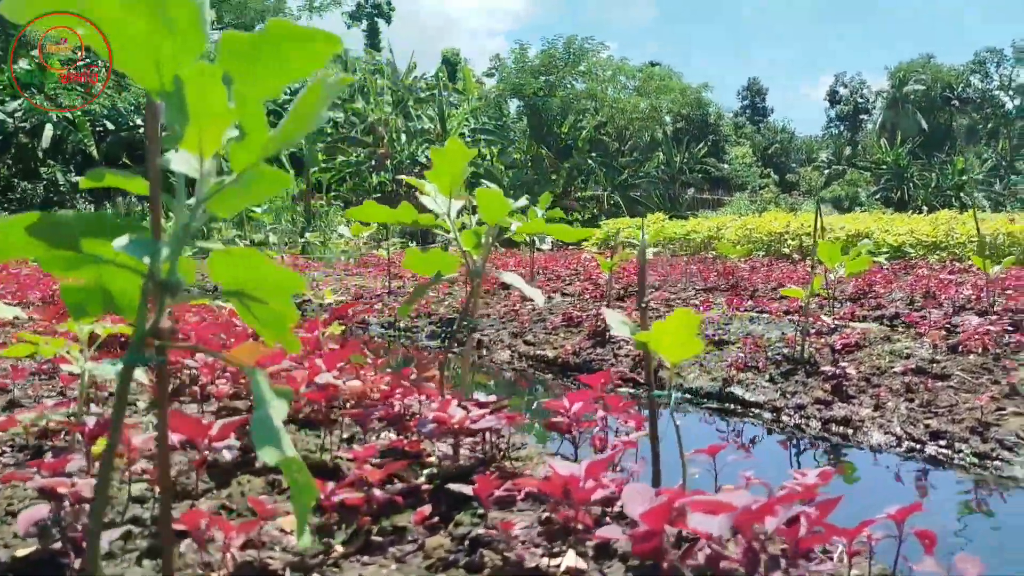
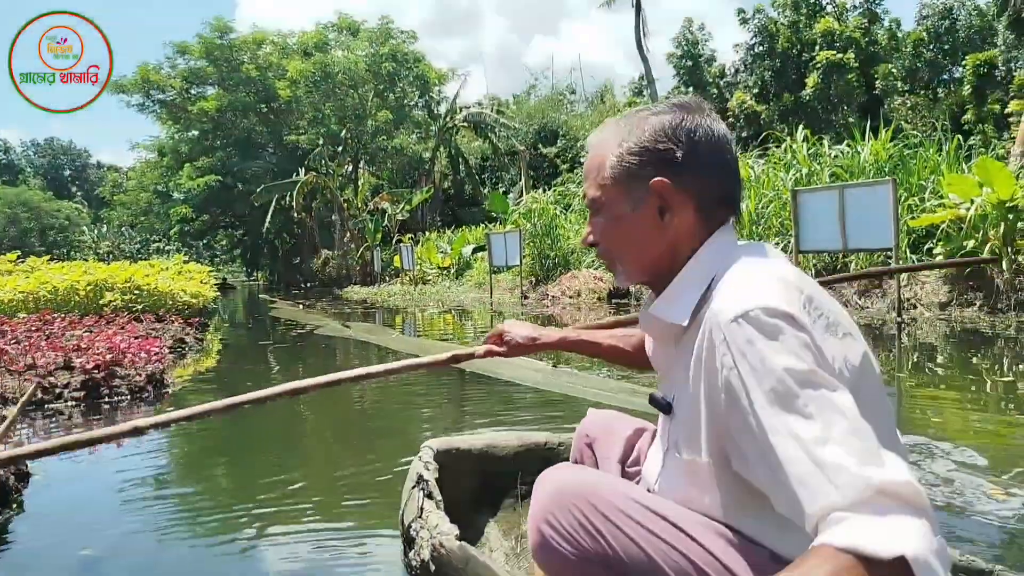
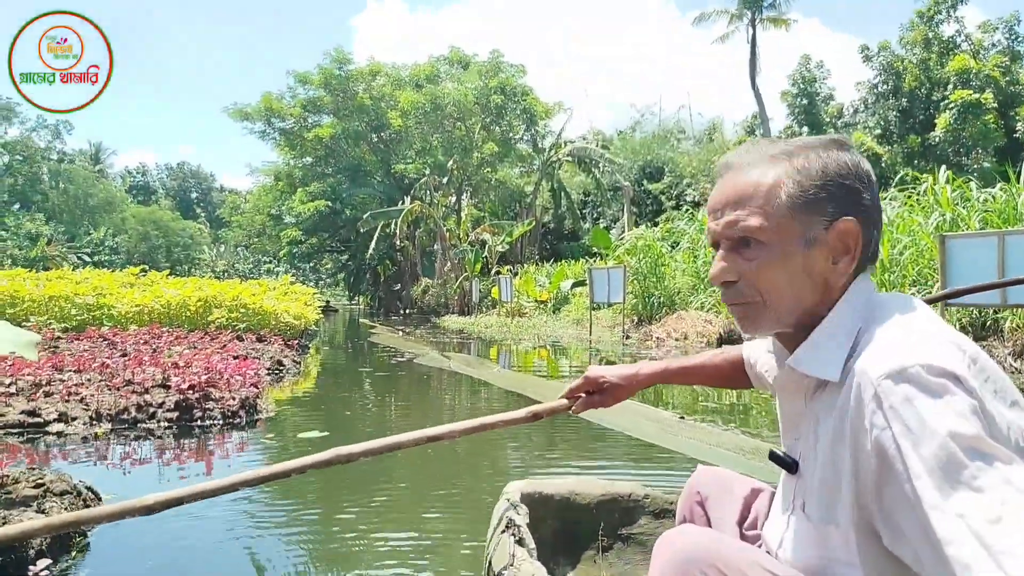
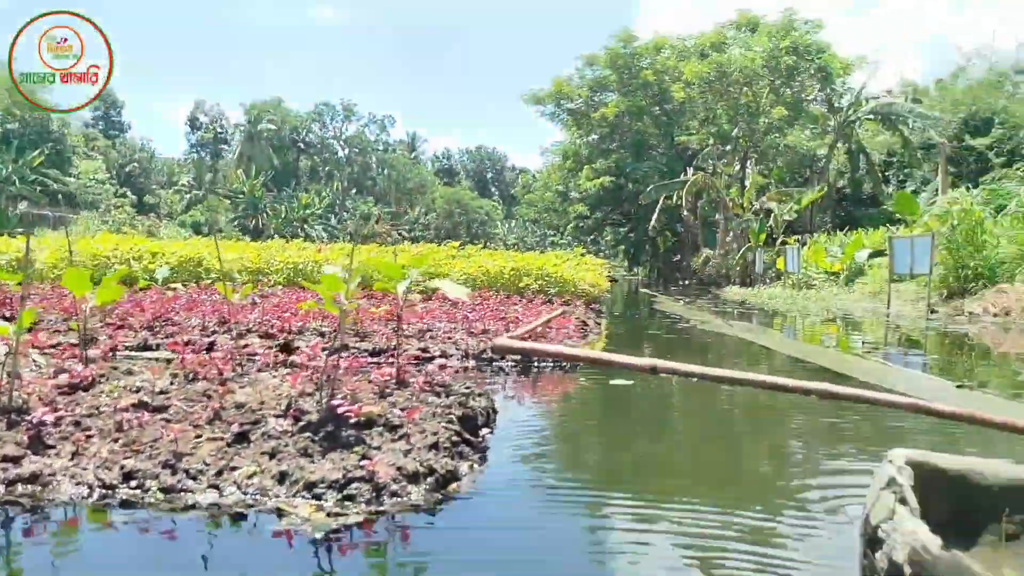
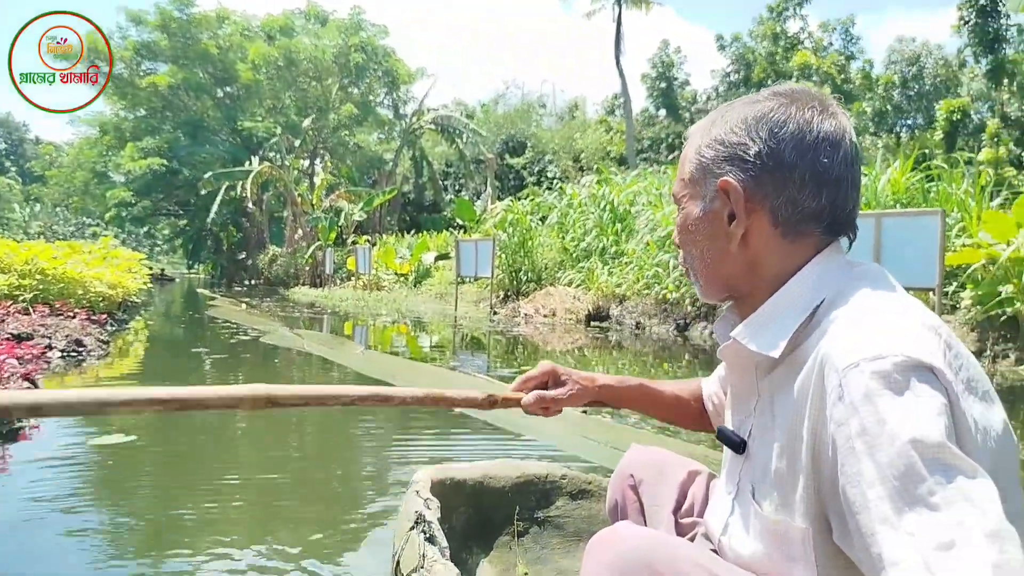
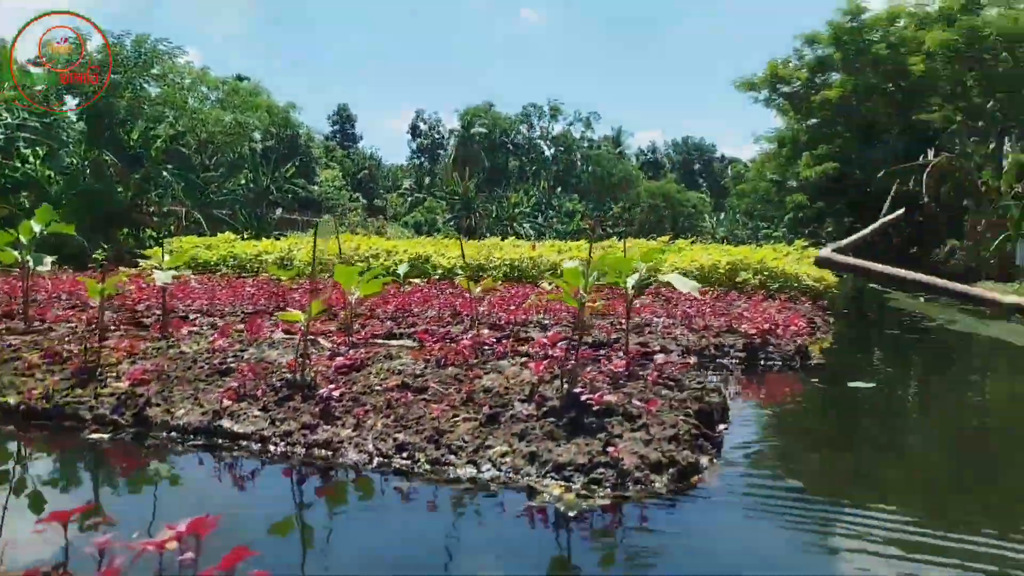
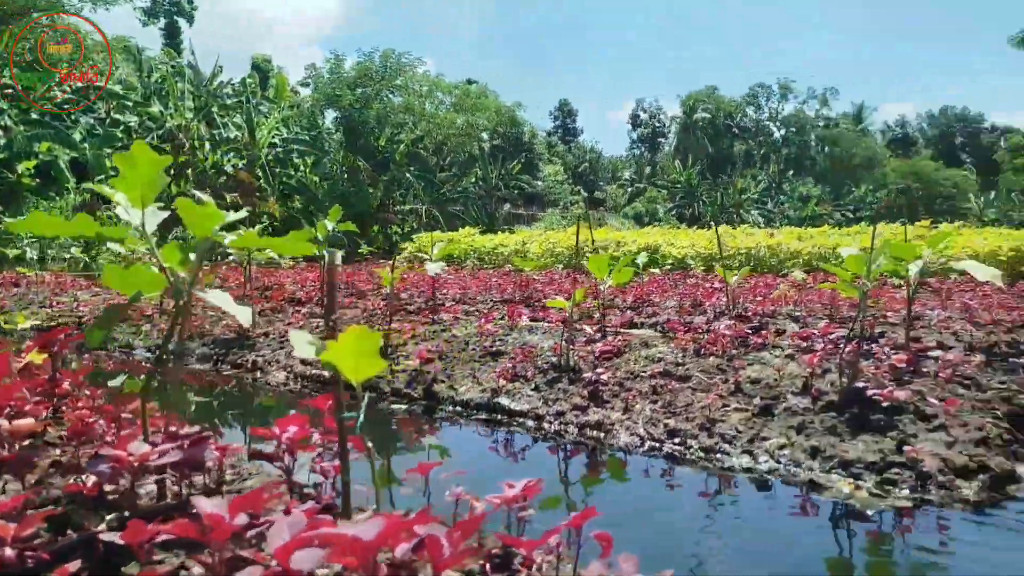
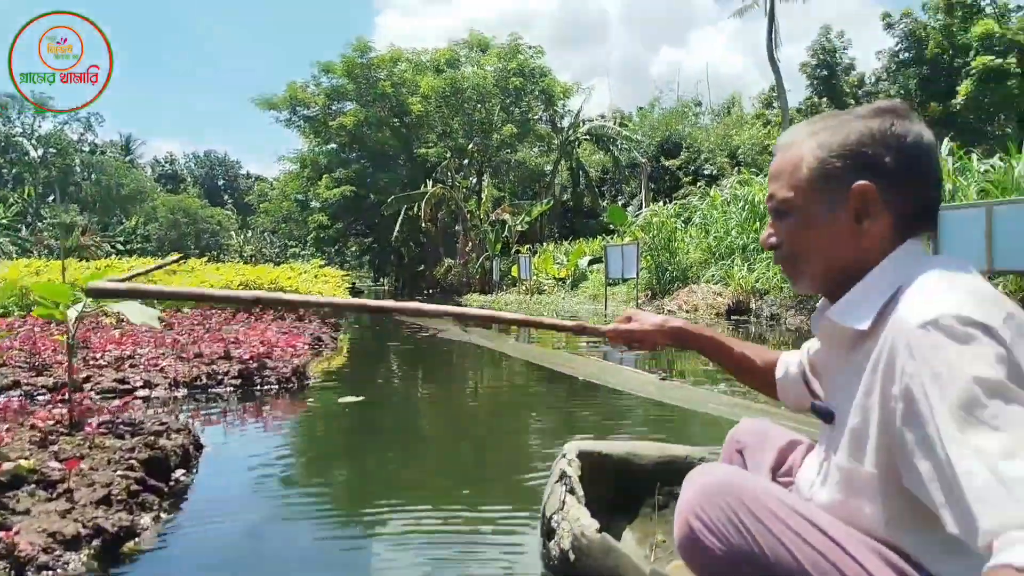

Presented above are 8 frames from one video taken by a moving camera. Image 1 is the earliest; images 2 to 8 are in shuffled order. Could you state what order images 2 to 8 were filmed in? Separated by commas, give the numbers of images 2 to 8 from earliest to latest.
7, 6, 4, 8, 2, 3, 5
